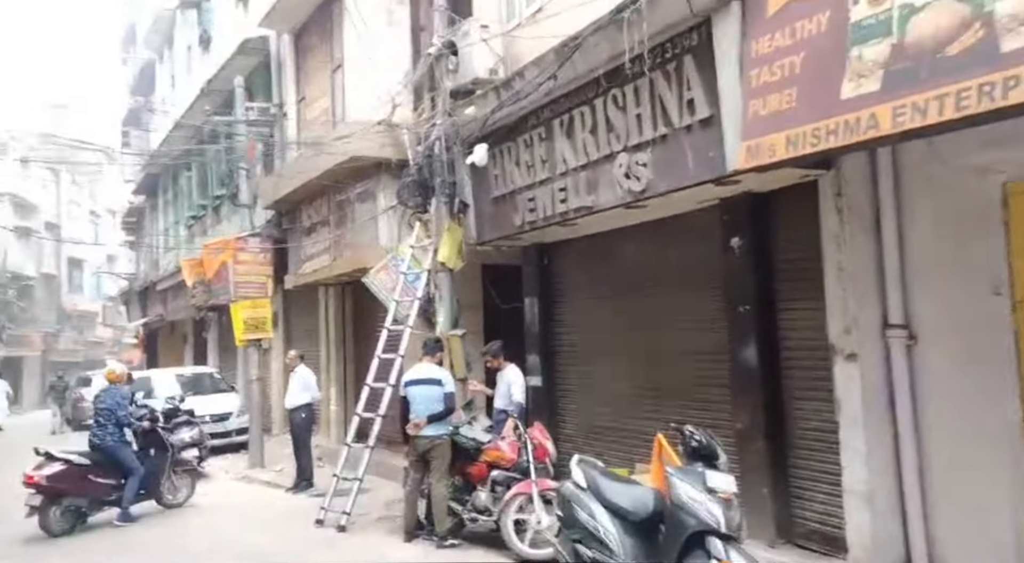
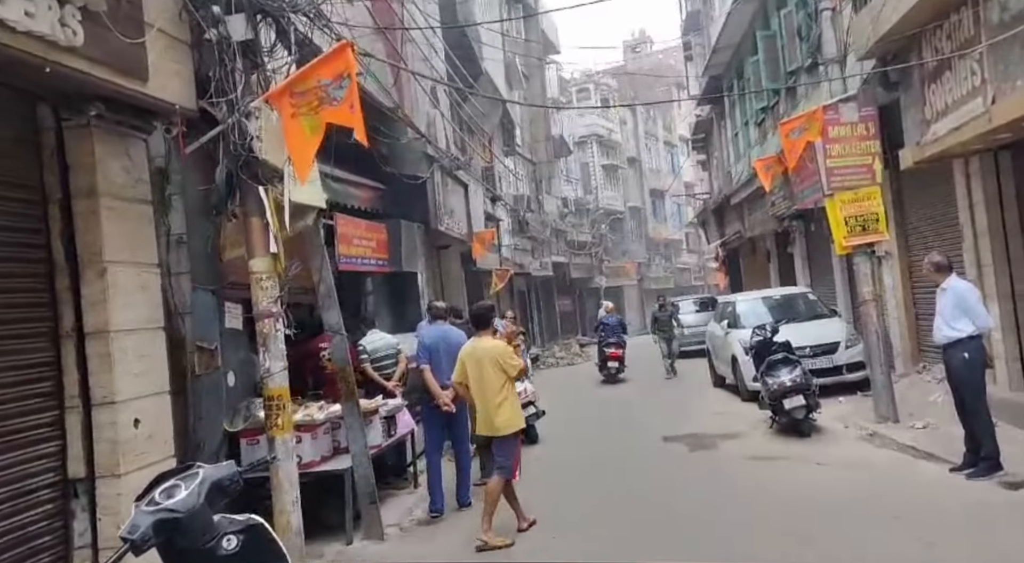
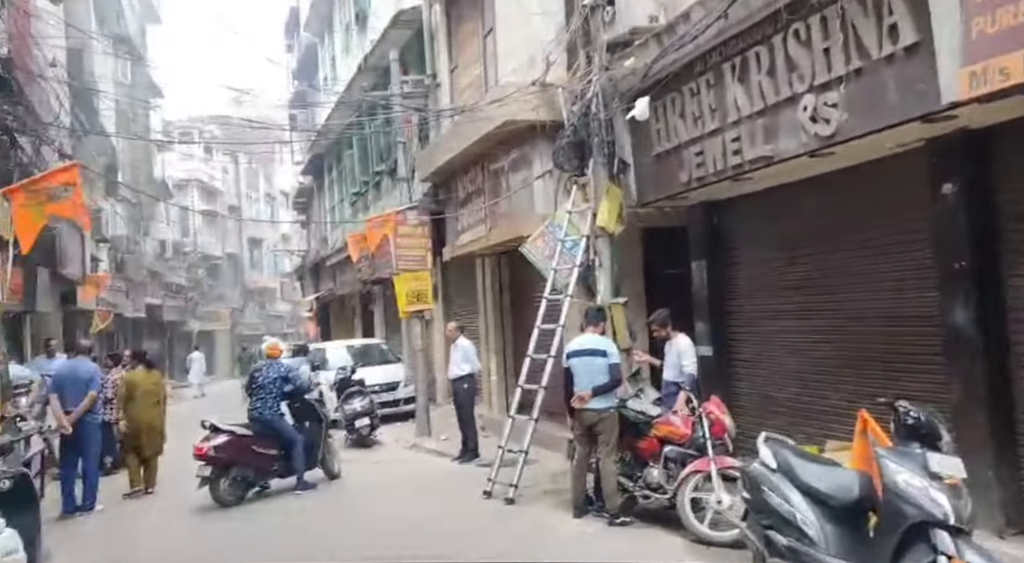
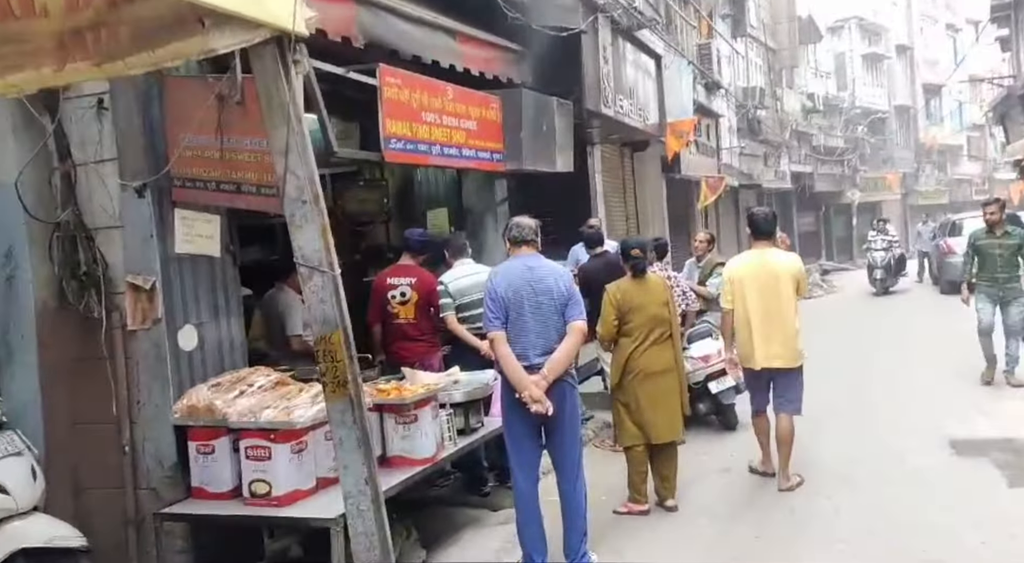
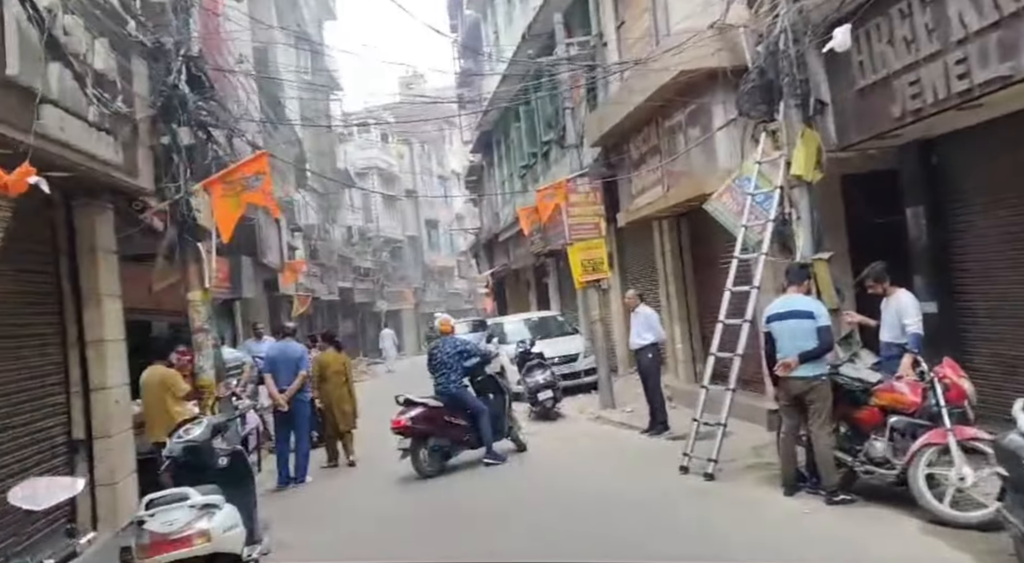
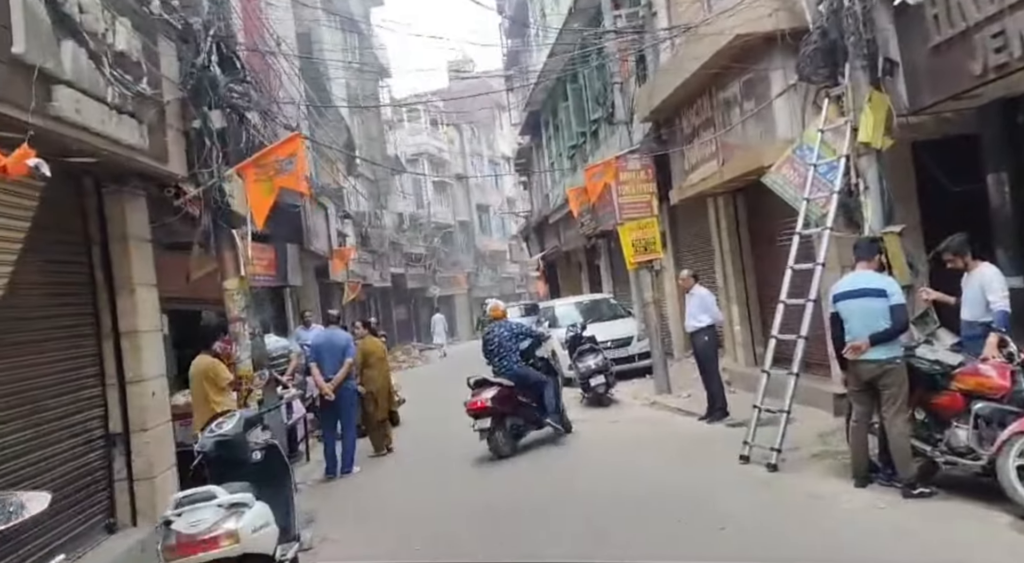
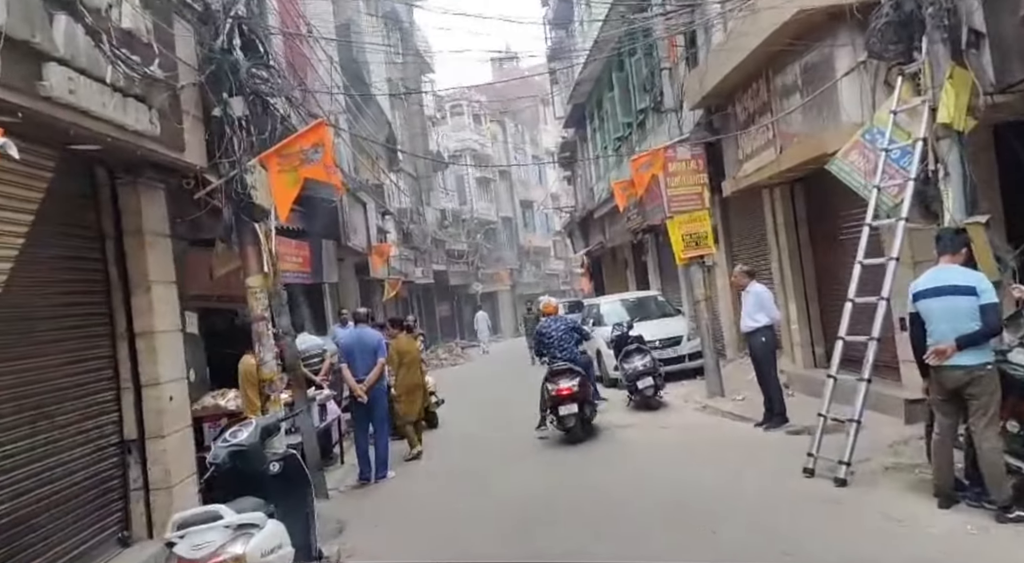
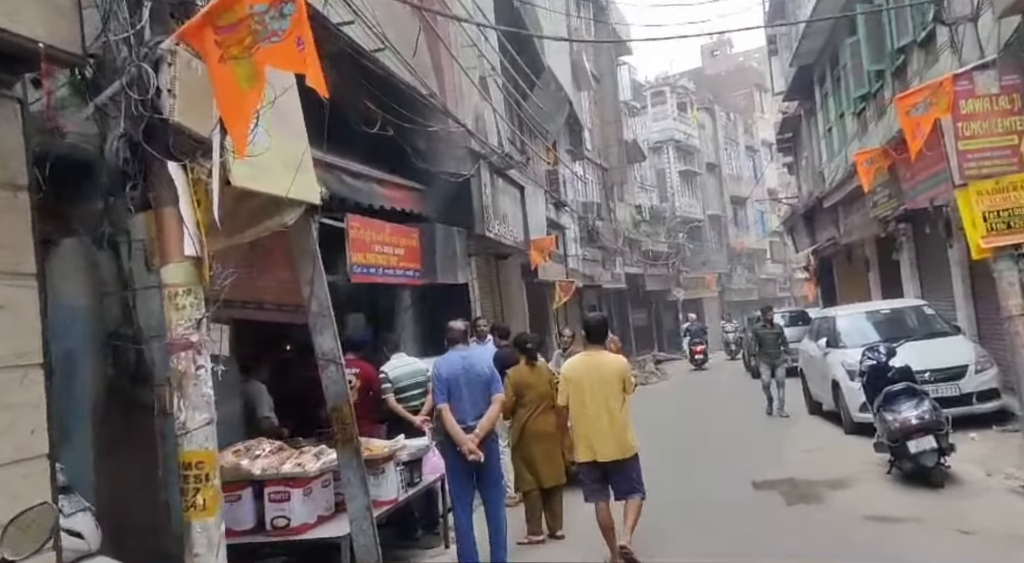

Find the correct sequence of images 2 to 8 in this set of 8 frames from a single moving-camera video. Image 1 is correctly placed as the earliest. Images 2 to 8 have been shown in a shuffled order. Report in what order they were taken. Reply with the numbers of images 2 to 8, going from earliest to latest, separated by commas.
3, 5, 6, 7, 2, 8, 4
